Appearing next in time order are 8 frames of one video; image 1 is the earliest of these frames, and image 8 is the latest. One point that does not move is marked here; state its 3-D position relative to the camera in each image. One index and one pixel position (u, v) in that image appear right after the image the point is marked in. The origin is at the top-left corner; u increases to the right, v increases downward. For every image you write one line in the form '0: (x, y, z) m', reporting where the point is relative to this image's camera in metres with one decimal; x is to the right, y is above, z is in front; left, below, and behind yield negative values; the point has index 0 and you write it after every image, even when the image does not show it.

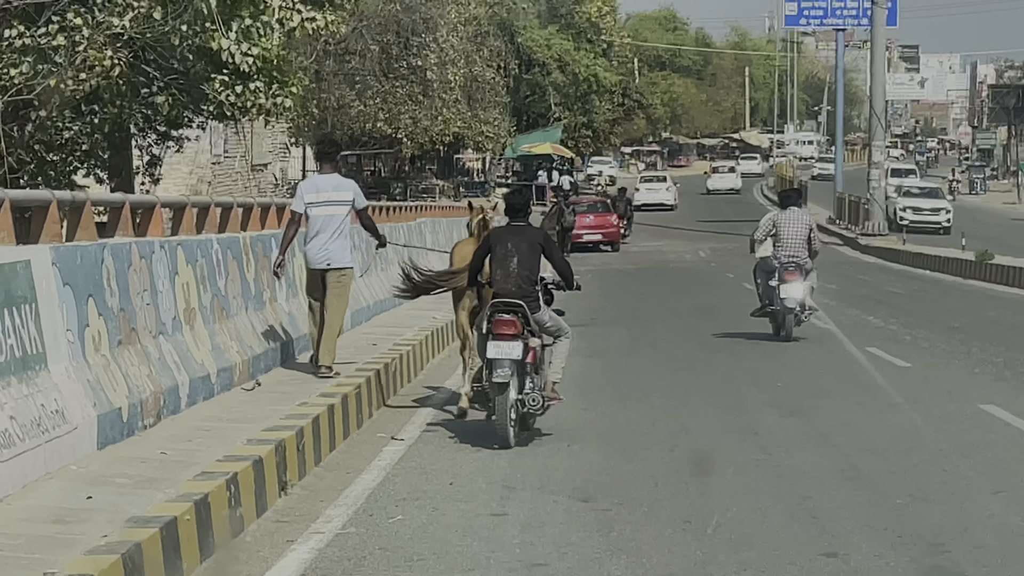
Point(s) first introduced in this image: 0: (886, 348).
0: (+2.5, -0.4, +15.0) m
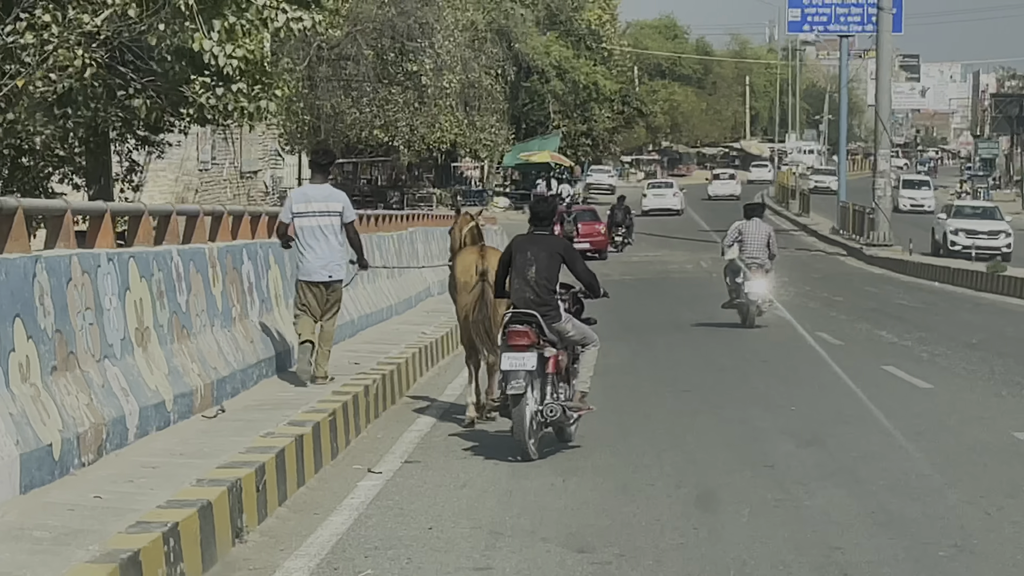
0: (+2.4, -0.5, +14.1) m
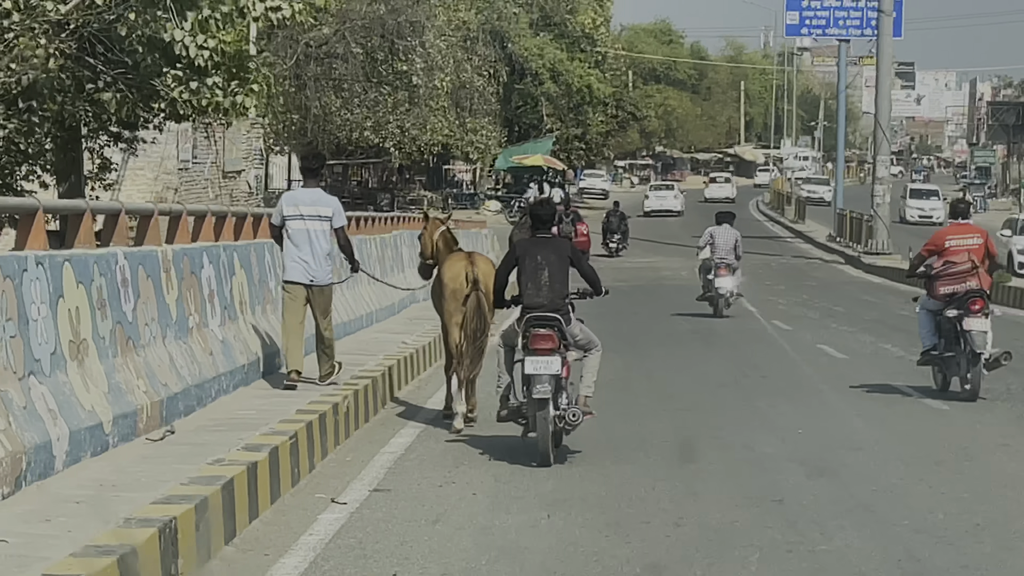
0: (+2.3, -0.6, +13.3) m
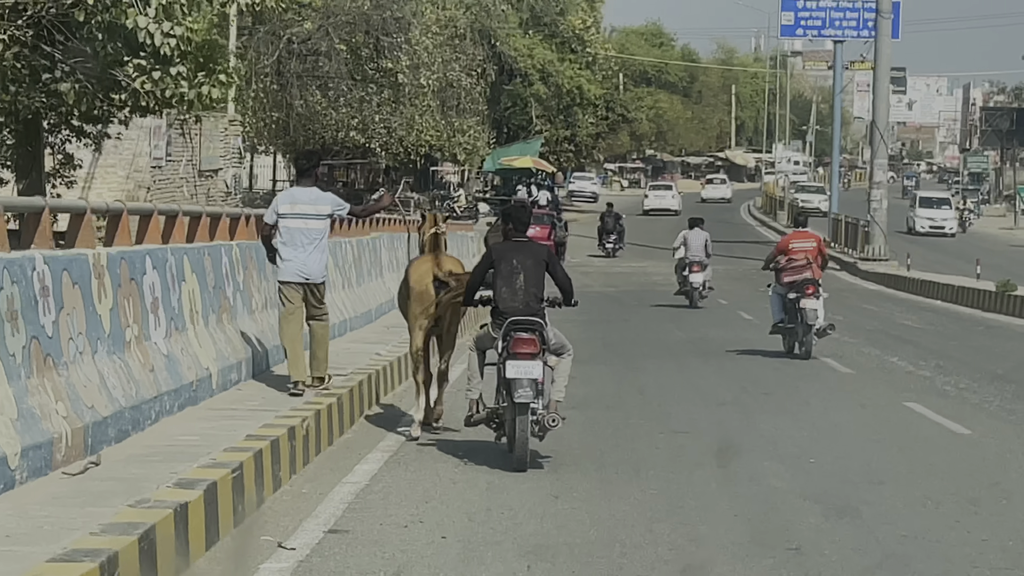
0: (+2.2, -0.6, +12.2) m
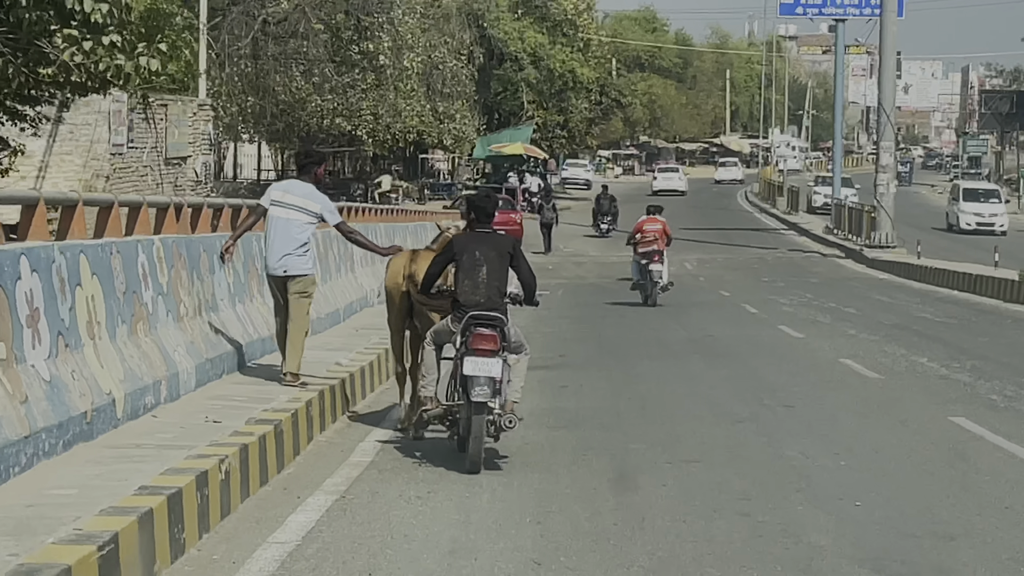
0: (+2.1, -0.6, +10.5) m
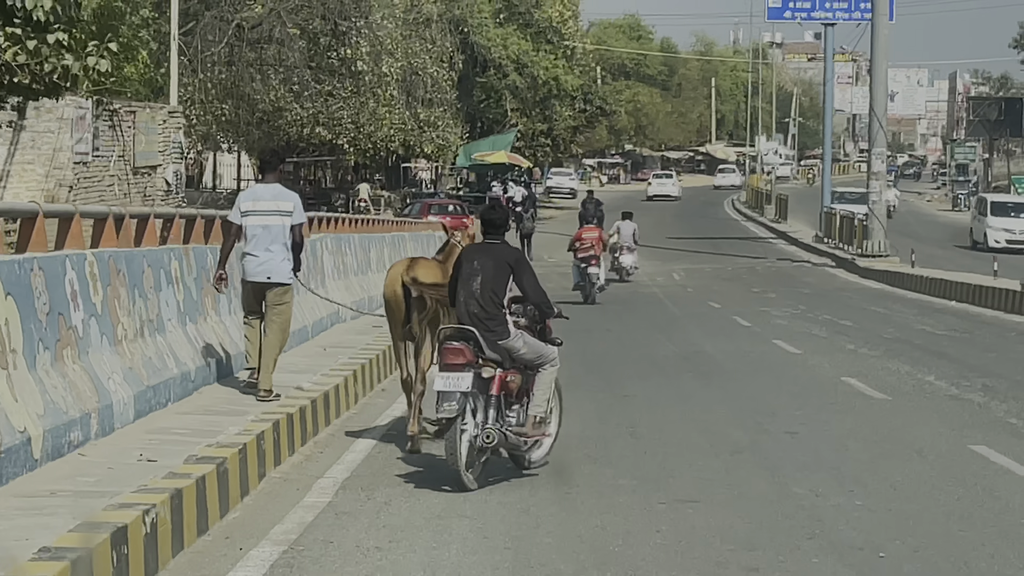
0: (+2.0, -0.7, +9.6) m
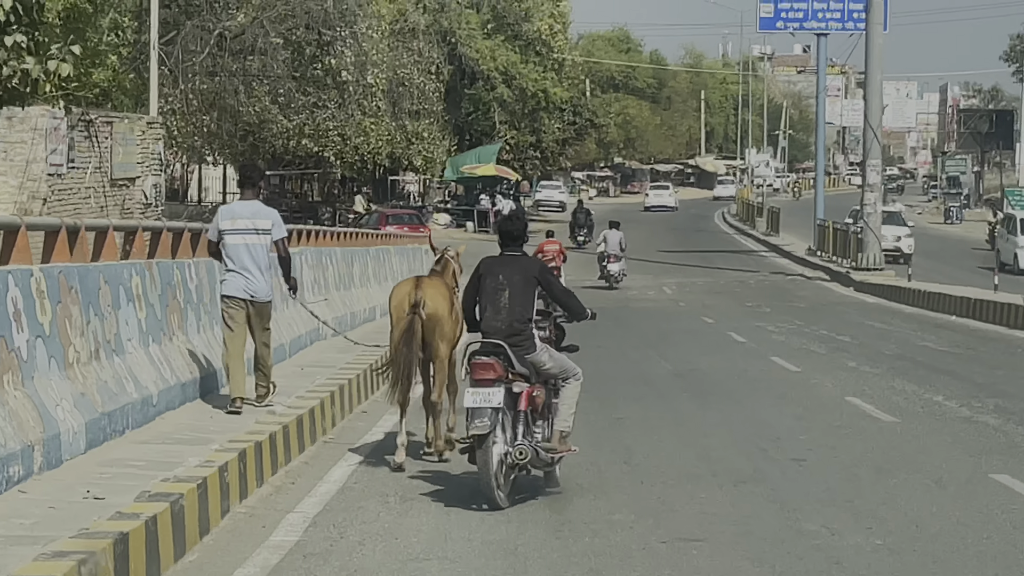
0: (+2.0, -0.7, +8.9) m
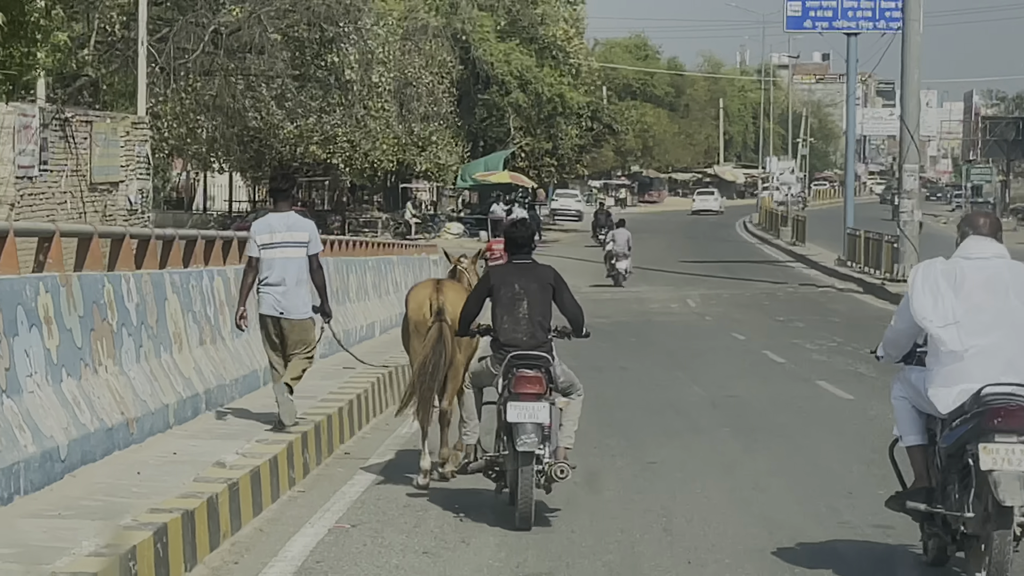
0: (+2.0, -0.8, +6.9) m
